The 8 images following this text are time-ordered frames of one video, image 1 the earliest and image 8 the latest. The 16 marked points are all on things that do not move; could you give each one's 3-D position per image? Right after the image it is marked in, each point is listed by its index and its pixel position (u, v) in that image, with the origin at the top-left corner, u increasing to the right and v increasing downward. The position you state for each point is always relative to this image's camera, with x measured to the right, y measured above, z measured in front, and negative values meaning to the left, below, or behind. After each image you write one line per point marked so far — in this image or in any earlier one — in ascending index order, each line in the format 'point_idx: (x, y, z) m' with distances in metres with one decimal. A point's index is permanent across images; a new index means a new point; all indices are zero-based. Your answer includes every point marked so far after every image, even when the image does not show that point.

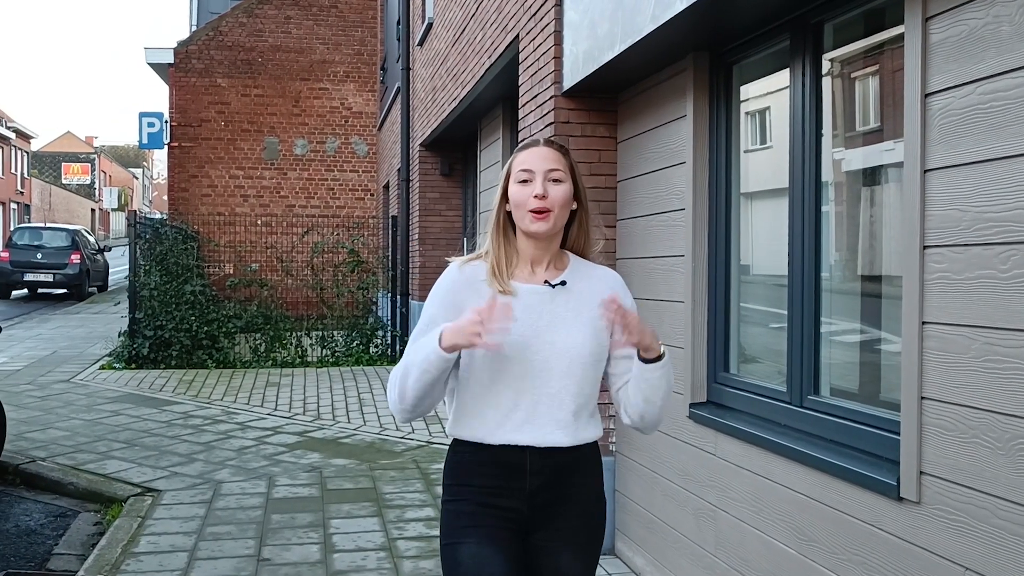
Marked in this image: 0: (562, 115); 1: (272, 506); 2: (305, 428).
0: (+0.3, +1.1, +5.2) m
1: (-1.5, -1.3, +5.4) m
2: (-1.8, -1.2, +7.4) m
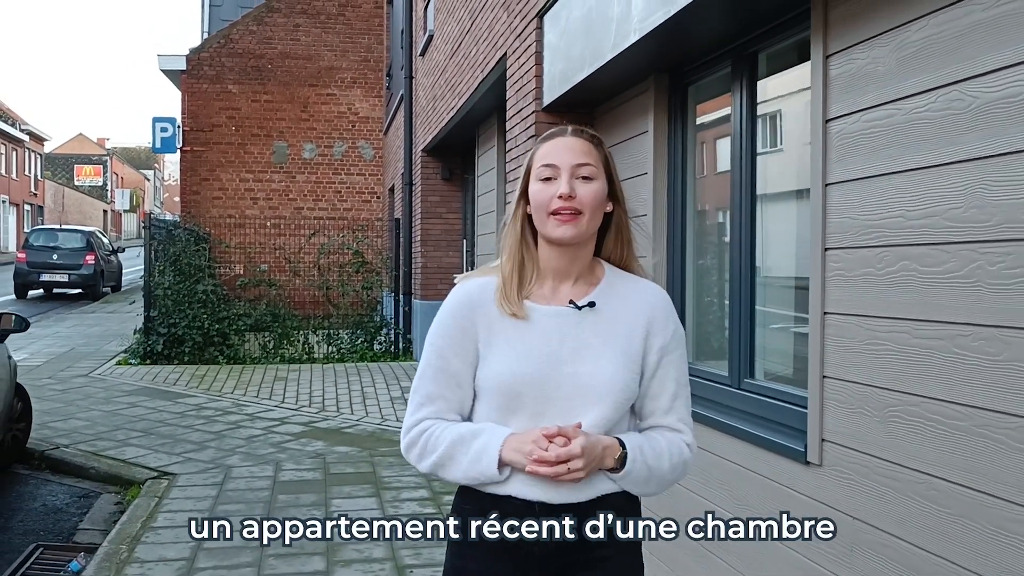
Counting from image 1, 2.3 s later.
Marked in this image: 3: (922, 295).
0: (+0.2, +1.1, +5.7) m
1: (-1.6, -1.3, +5.9) m
2: (-1.8, -1.2, +7.8) m
3: (+1.1, 0.0, +2.3) m
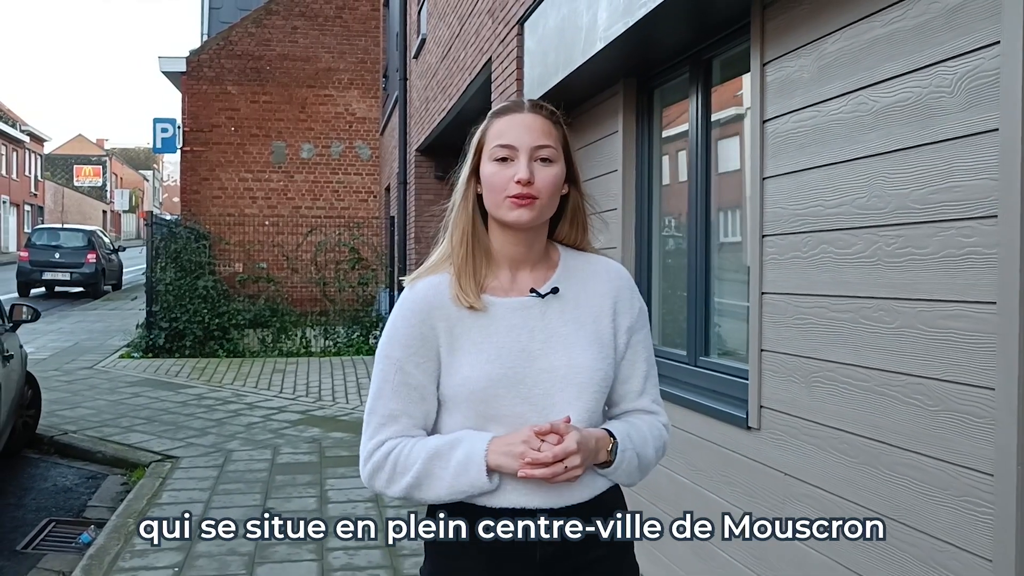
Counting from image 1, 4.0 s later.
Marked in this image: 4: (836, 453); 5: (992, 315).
0: (+0.1, +1.1, +6.0) m
1: (-1.7, -1.3, +6.2) m
2: (-1.9, -1.1, +8.2) m
3: (+1.0, 0.0, +2.7) m
4: (+1.0, -0.5, +2.6) m
5: (+1.1, -0.1, +2.1) m
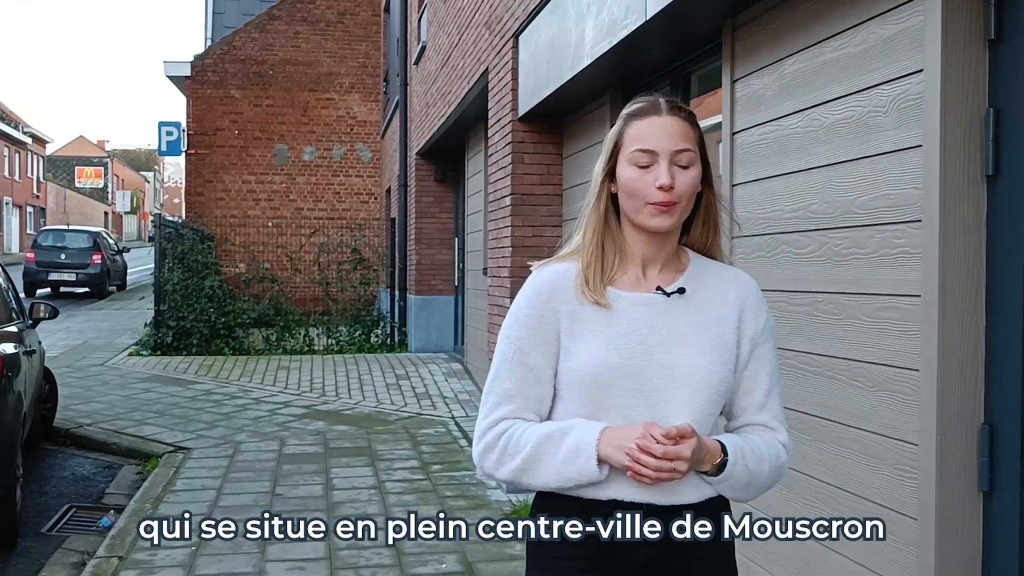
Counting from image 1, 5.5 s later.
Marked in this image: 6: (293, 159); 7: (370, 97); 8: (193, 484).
0: (0.0, +1.1, +6.3) m
1: (-1.7, -1.3, +6.5) m
2: (-1.9, -1.1, +8.5) m
3: (+1.0, +0.1, +3.0) m
4: (+1.0, -0.5, +2.9) m
5: (+1.1, 0.0, +2.4) m
6: (-4.1, +2.4, +16.5) m
7: (-2.7, +3.7, +16.9) m
8: (-2.1, -1.3, +5.8) m
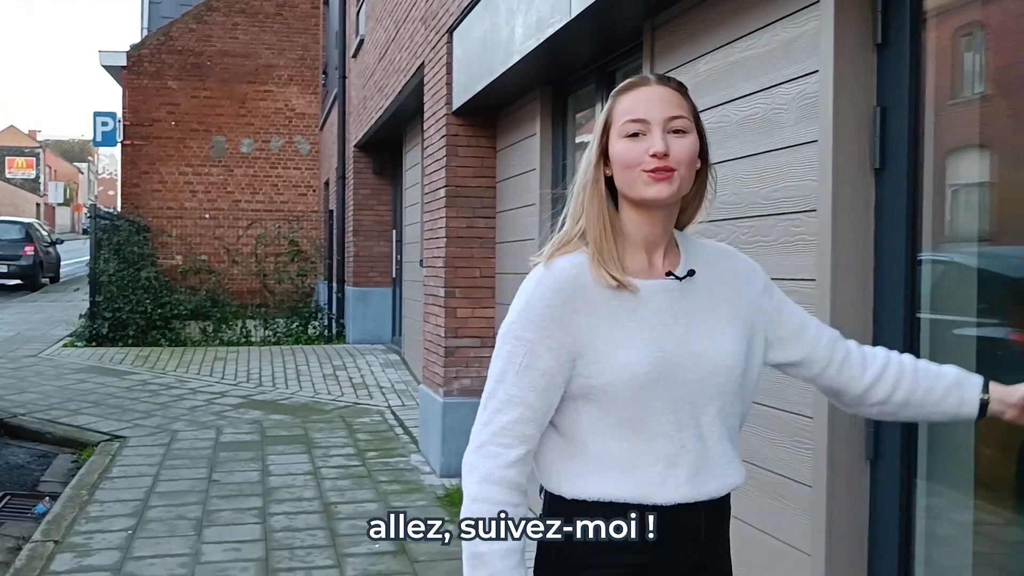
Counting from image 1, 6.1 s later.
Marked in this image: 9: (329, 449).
0: (-0.5, +1.2, +6.5) m
1: (-2.2, -1.2, +6.6) m
2: (-2.6, -1.0, +8.6) m
3: (+0.7, +0.1, +3.3) m
4: (+0.7, -0.4, +3.2) m
5: (+0.9, 0.0, +2.7) m
6: (-5.3, +2.6, +16.4) m
7: (-3.9, +3.8, +16.8) m
8: (-2.6, -1.2, +5.9) m
9: (-1.4, -1.2, +6.7) m
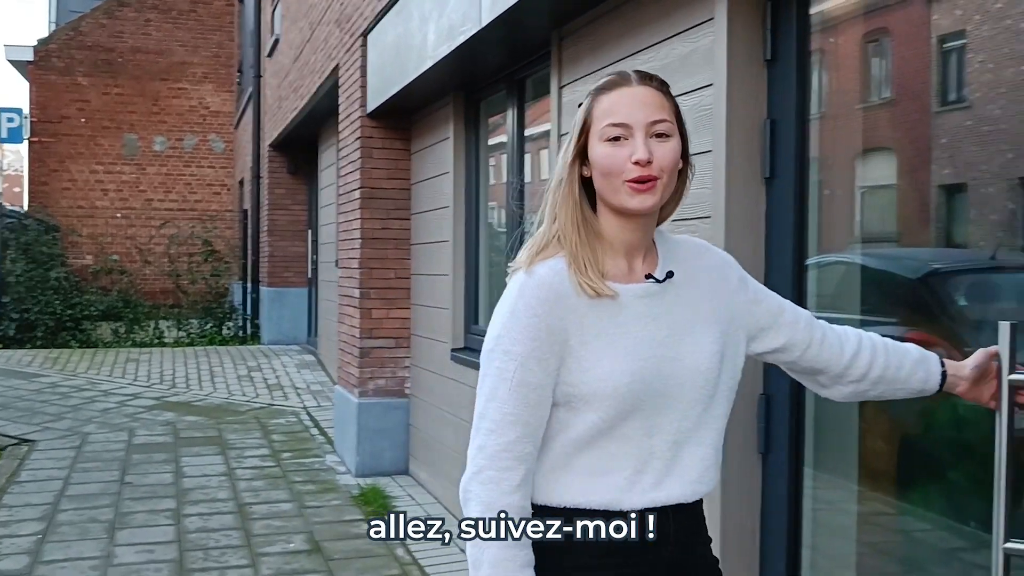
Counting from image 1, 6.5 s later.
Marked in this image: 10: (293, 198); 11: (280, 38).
0: (-1.1, +1.2, +6.6) m
1: (-2.9, -1.2, +6.6) m
2: (-3.4, -1.0, +8.5) m
3: (+0.3, +0.1, +3.5) m
4: (+0.3, -0.5, +3.5) m
5: (+0.6, -0.1, +3.0) m
6: (-6.8, +2.6, +16.0) m
7: (-5.5, +3.9, +16.6) m
8: (-3.2, -1.3, +5.9) m
9: (-2.1, -1.3, +6.7) m
10: (-3.0, +1.2, +11.8) m
11: (-2.7, +2.9, +10.3) m
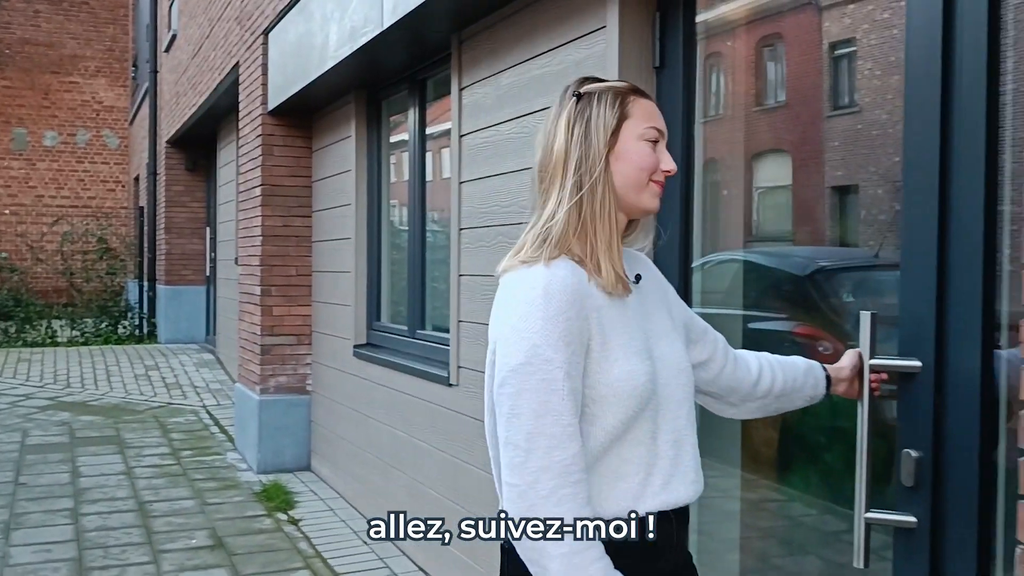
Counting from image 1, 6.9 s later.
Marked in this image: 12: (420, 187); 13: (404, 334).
0: (-1.9, +1.2, +6.7) m
1: (-3.6, -1.2, +6.5) m
2: (-4.4, -1.0, +8.3) m
3: (-0.1, +0.1, +3.8) m
4: (-0.1, -0.5, +3.7) m
5: (+0.2, -0.1, +3.3) m
6: (-8.6, +2.7, +15.4) m
7: (-7.3, +3.9, +16.1) m
8: (-3.9, -1.2, +5.7) m
9: (-2.8, -1.2, +6.7) m
10: (-4.3, +1.2, +11.6) m
11: (-3.9, +3.0, +10.2) m
12: (-0.6, +0.6, +5.0) m
13: (-0.7, -0.3, +5.1) m
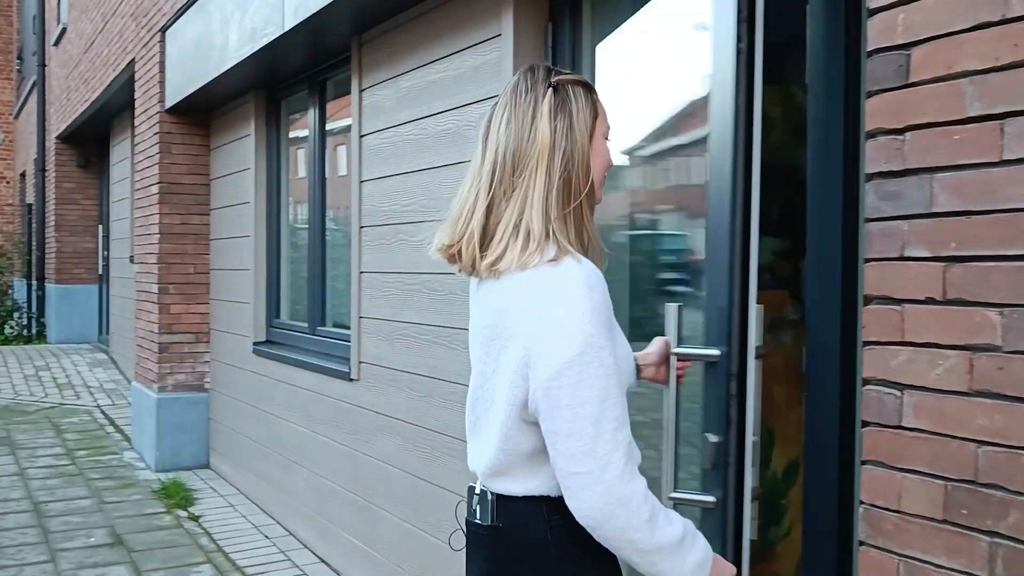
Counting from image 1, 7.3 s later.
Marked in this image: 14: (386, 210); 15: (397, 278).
0: (-2.7, +1.2, +6.7) m
1: (-4.4, -1.2, +6.3) m
2: (-5.3, -1.0, +8.0) m
3: (-0.6, +0.1, +4.0) m
4: (-0.6, -0.5, +4.0) m
5: (-0.2, 0.0, +3.5) m
6: (-10.3, +2.7, +14.6) m
7: (-9.2, +3.9, +15.4) m
8: (-4.5, -1.2, +5.5) m
9: (-3.6, -1.2, +6.6) m
10: (-5.6, +1.3, +11.4) m
11: (-5.1, +3.0, +9.9) m
12: (-1.2, +0.6, +5.2) m
13: (-1.3, -0.3, +5.2) m
14: (-0.6, +0.3, +4.2) m
15: (-0.6, 0.0, +4.1) m
